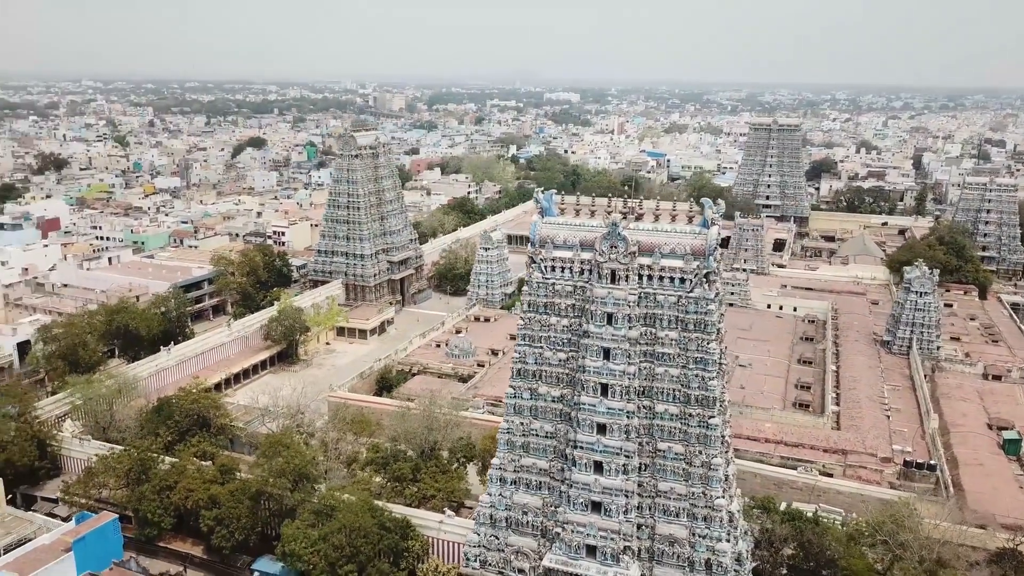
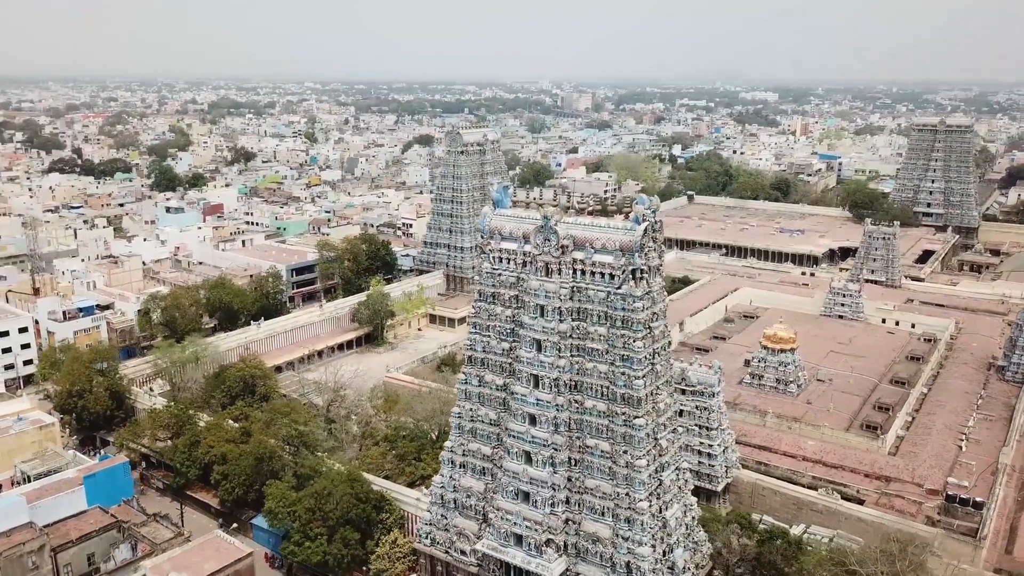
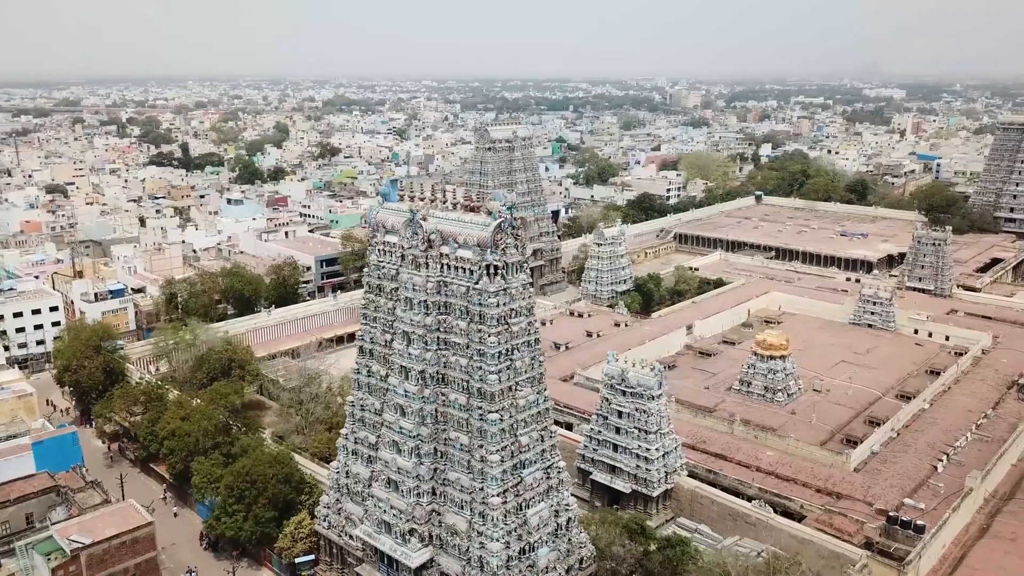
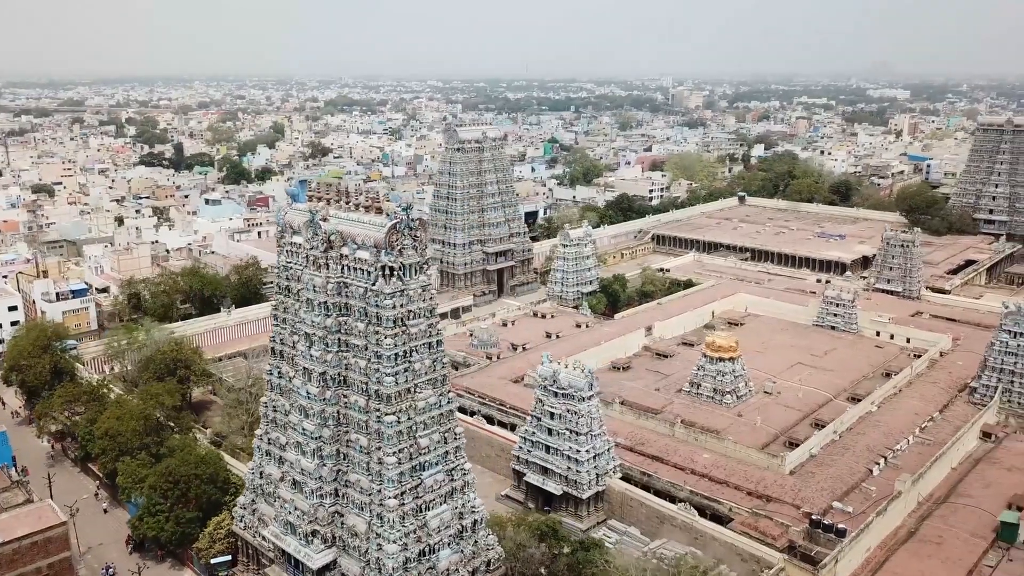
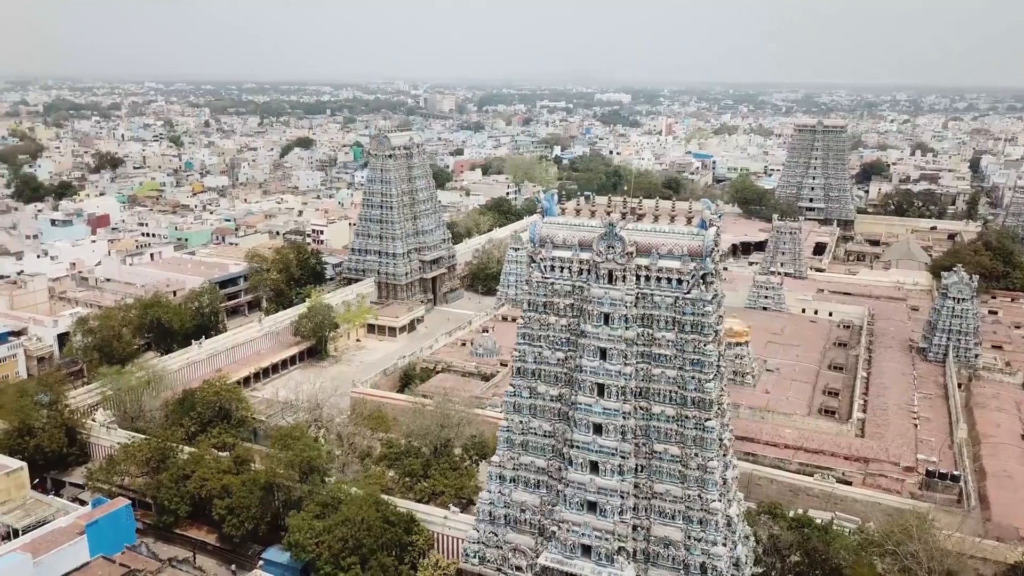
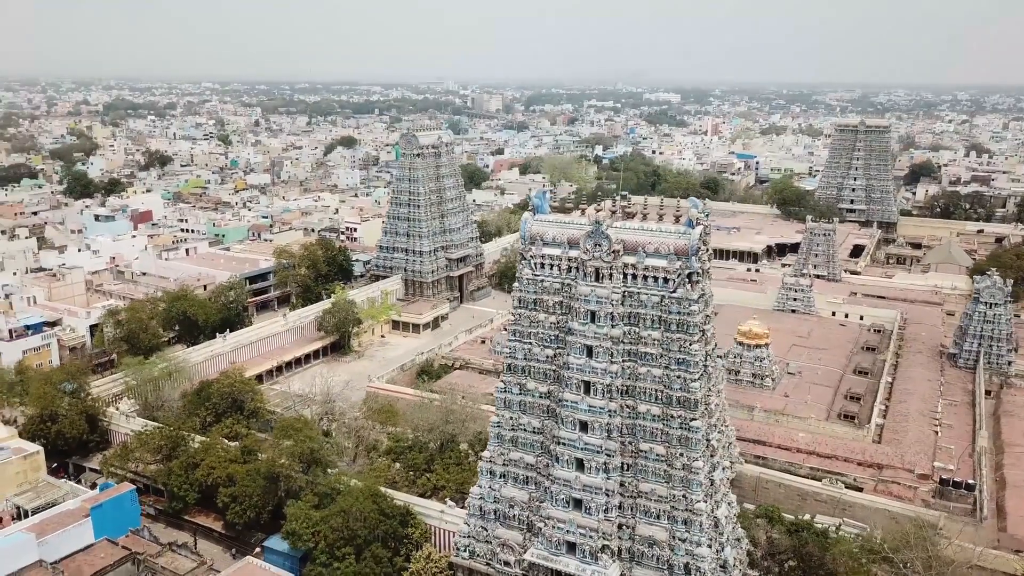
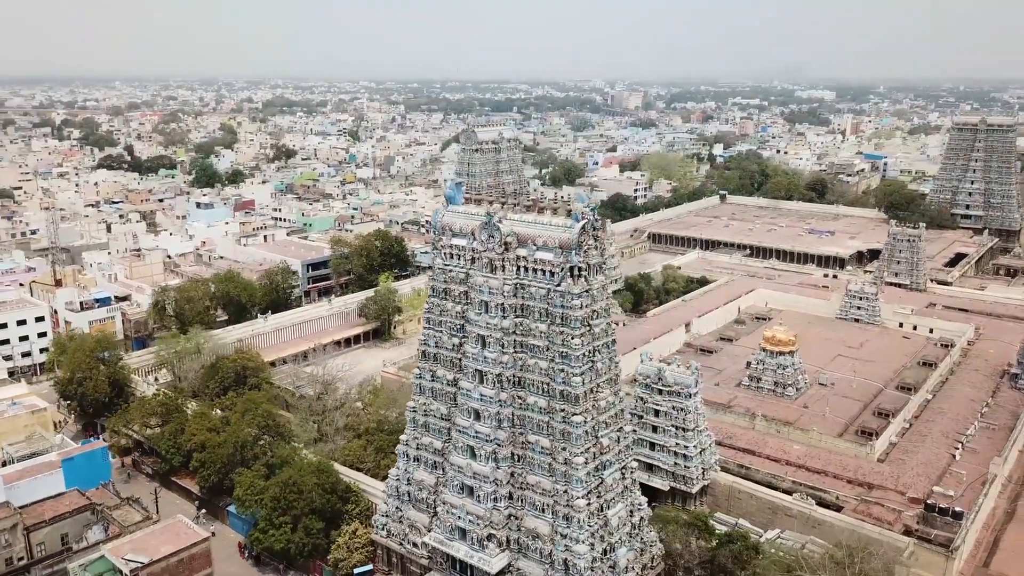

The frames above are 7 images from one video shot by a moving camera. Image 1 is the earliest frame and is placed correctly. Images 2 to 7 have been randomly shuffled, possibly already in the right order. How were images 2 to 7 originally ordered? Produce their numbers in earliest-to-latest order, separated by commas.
5, 6, 2, 7, 3, 4
